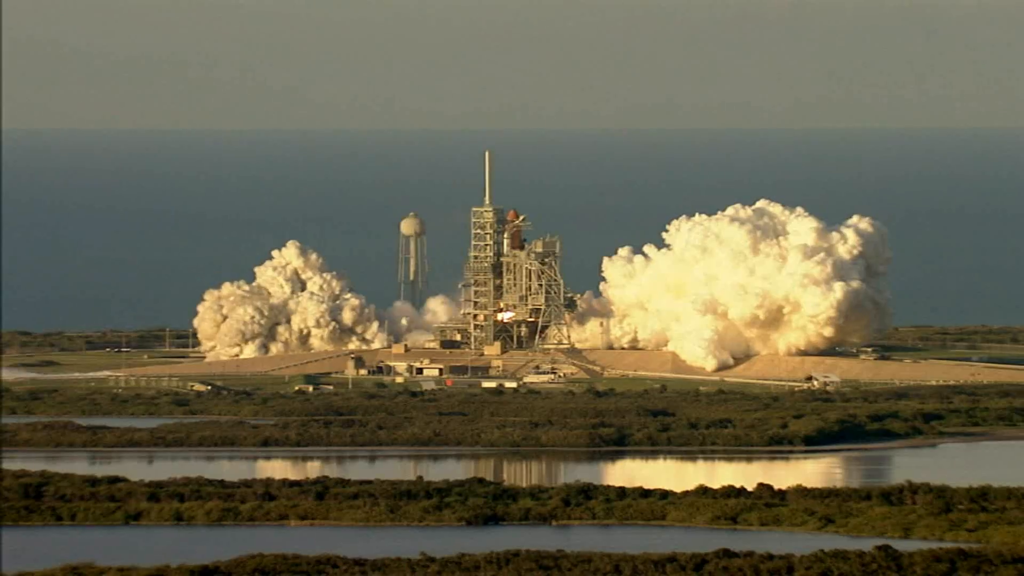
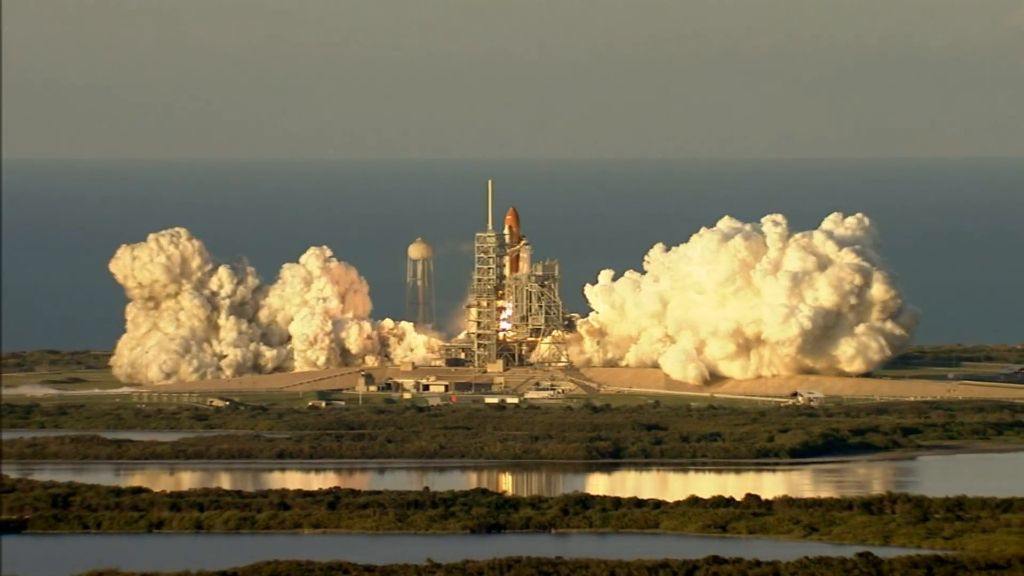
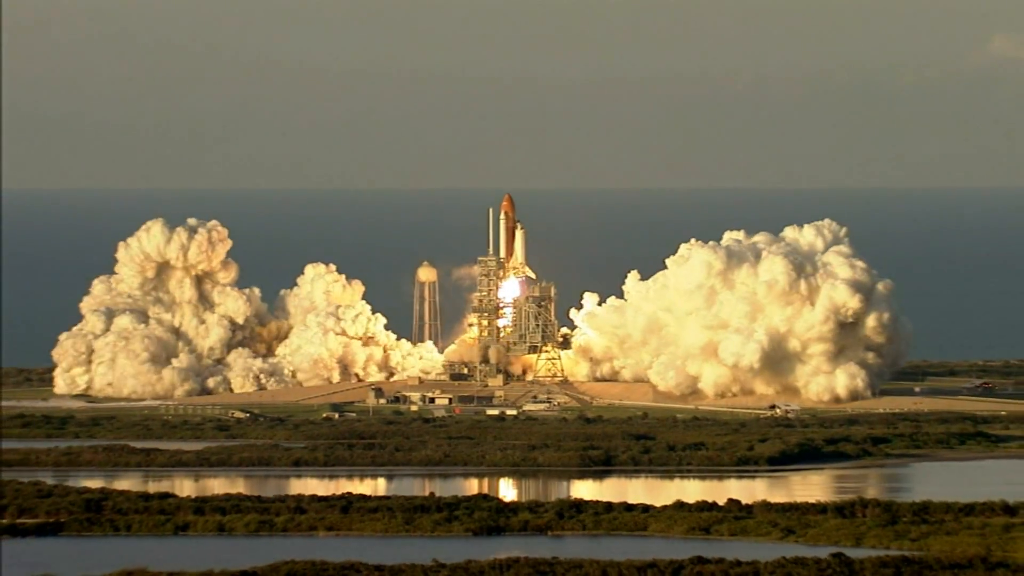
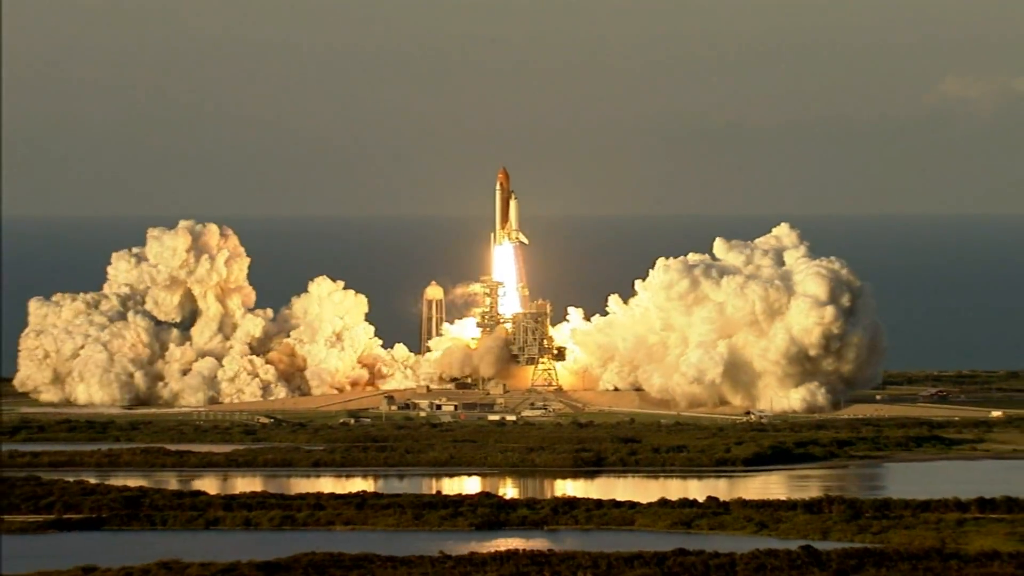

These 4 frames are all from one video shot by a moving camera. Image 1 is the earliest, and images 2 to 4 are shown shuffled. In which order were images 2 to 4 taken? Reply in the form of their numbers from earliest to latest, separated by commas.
2, 3, 4
